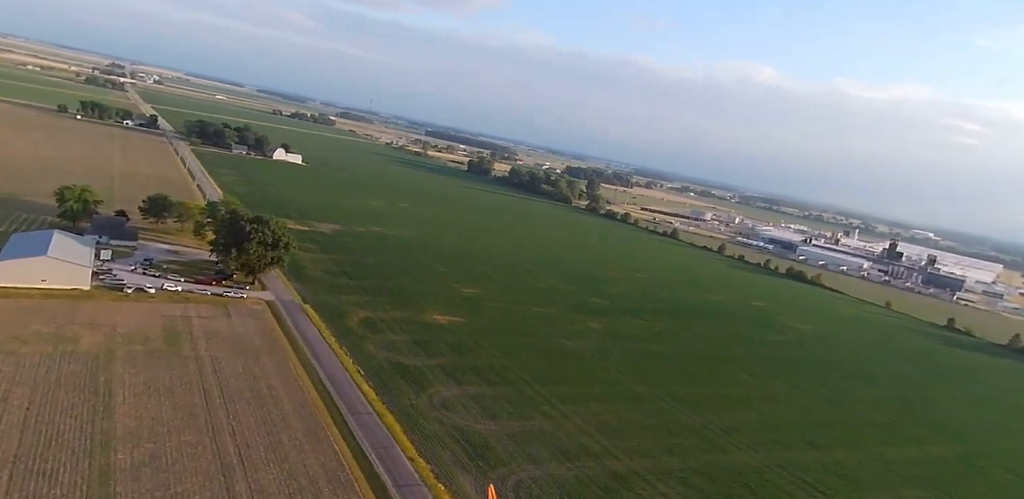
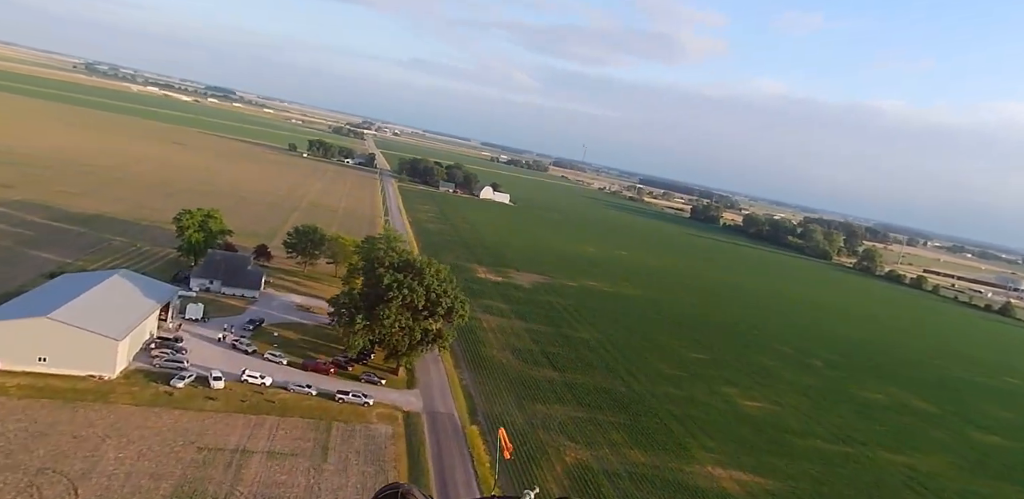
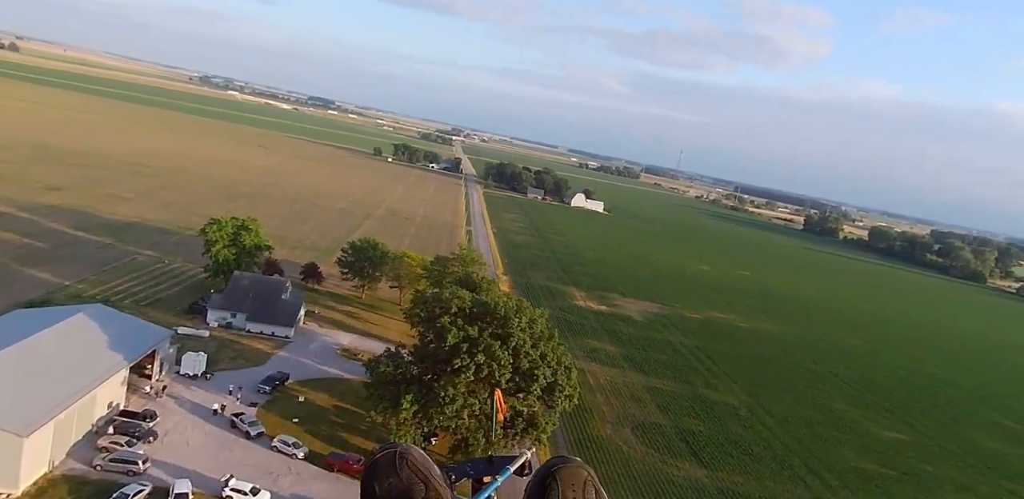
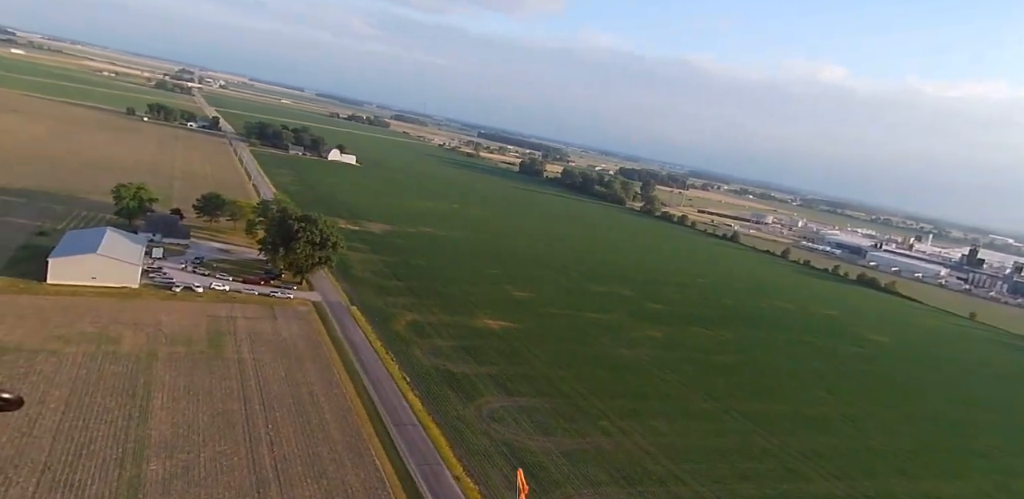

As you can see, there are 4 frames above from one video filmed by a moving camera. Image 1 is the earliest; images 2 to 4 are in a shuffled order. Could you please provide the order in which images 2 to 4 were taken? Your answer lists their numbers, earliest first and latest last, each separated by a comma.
4, 2, 3
